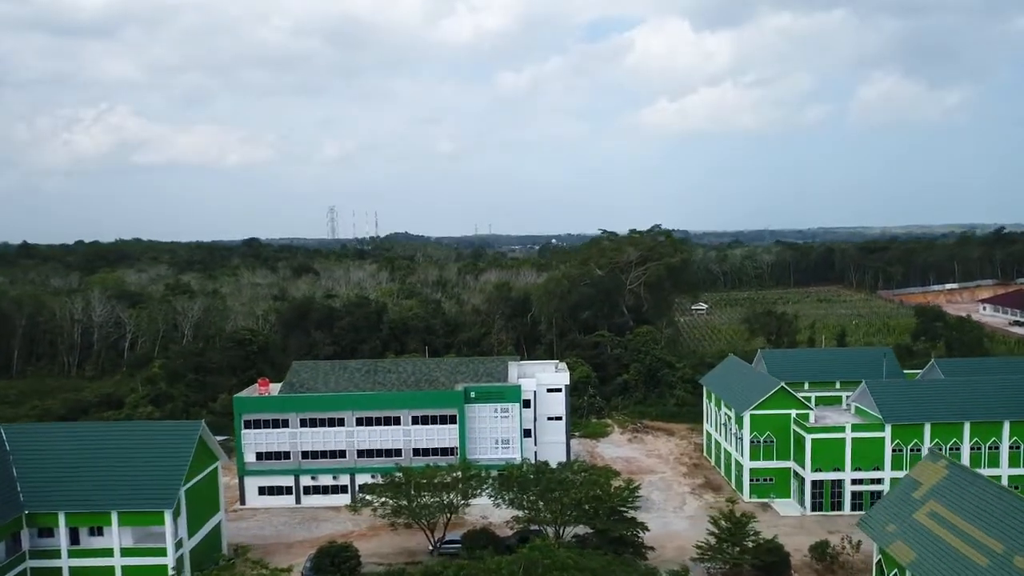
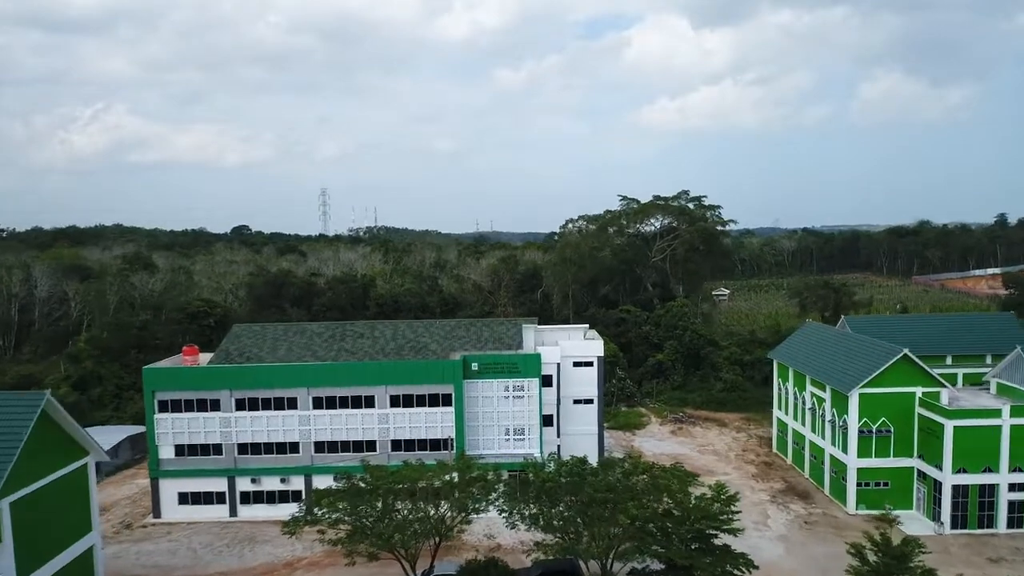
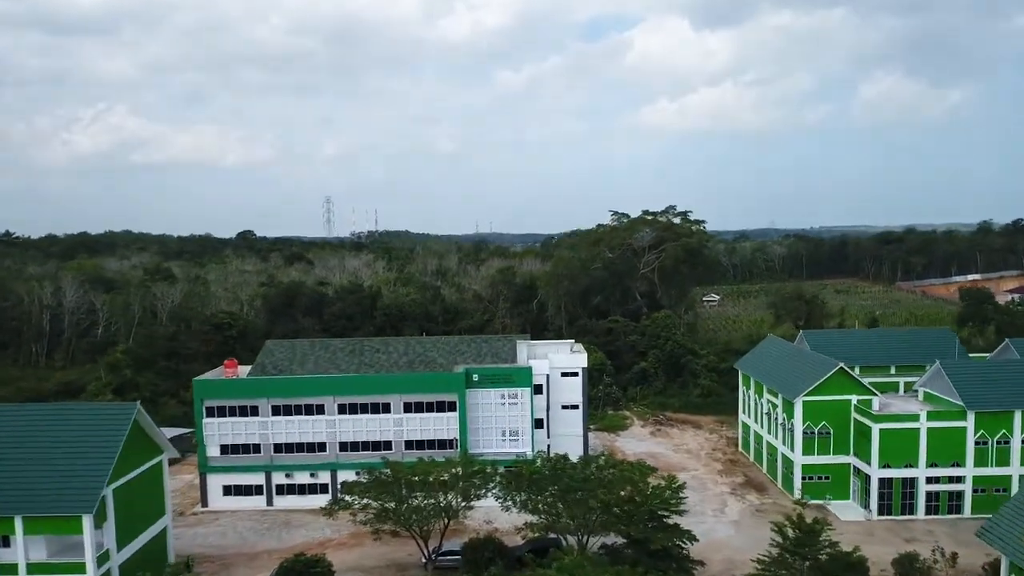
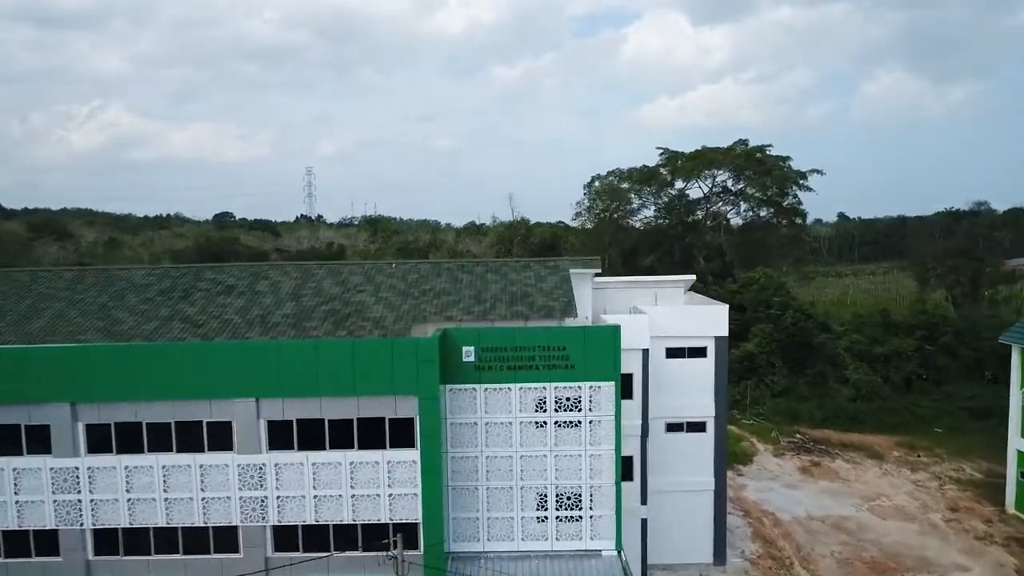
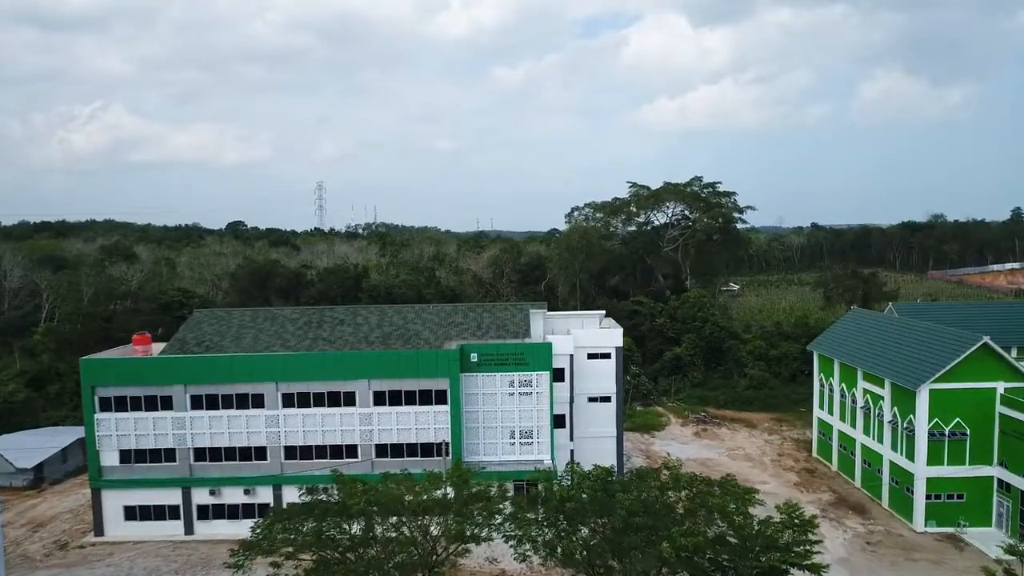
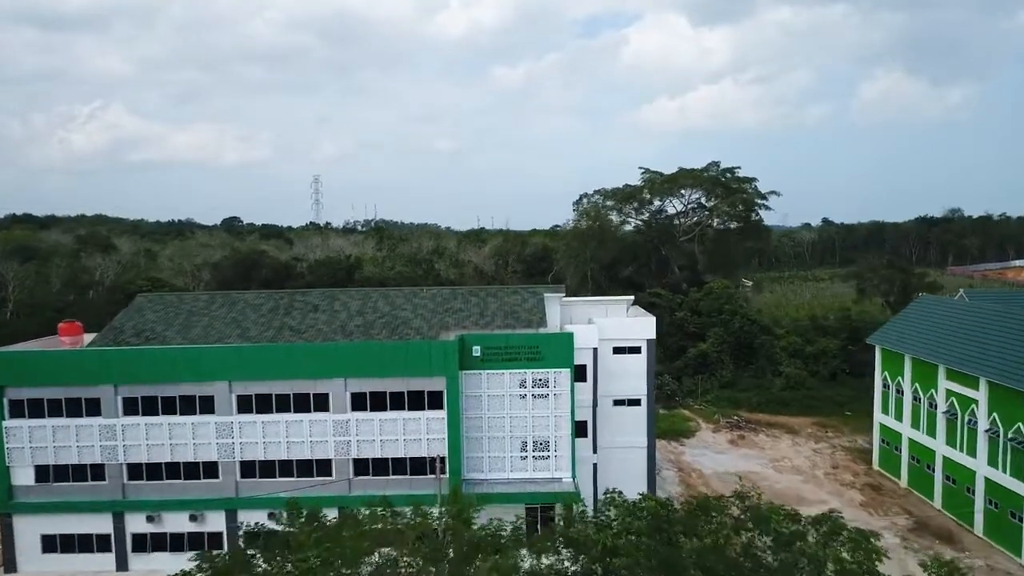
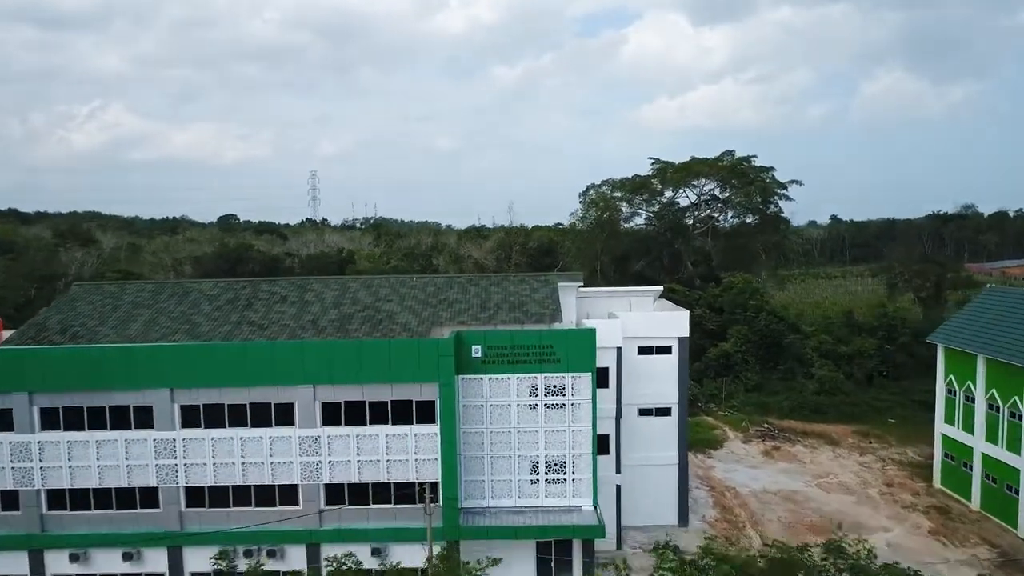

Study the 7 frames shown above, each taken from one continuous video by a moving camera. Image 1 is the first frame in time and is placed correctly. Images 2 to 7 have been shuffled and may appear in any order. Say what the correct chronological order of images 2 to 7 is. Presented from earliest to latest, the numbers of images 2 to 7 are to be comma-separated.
3, 2, 5, 6, 7, 4
